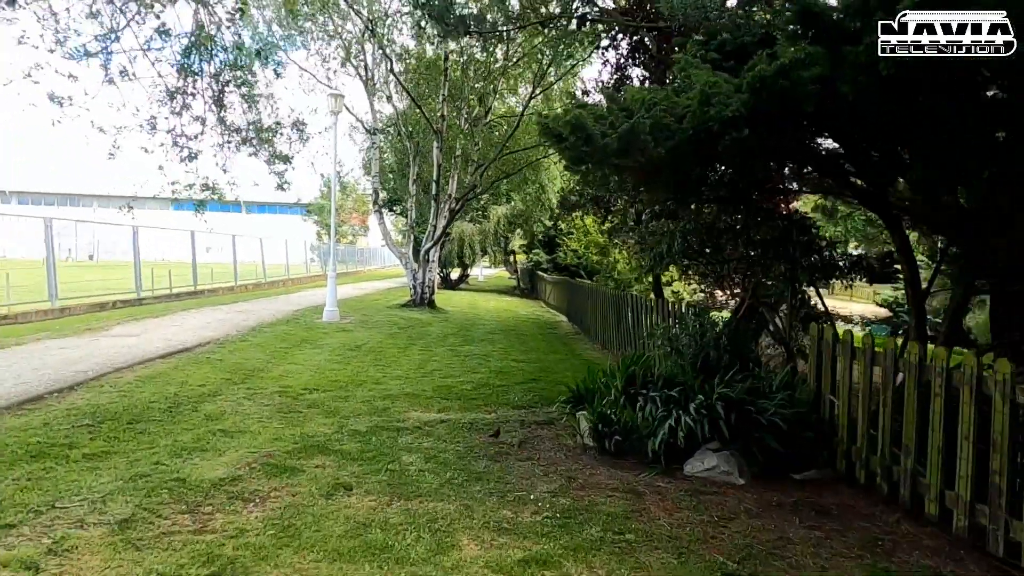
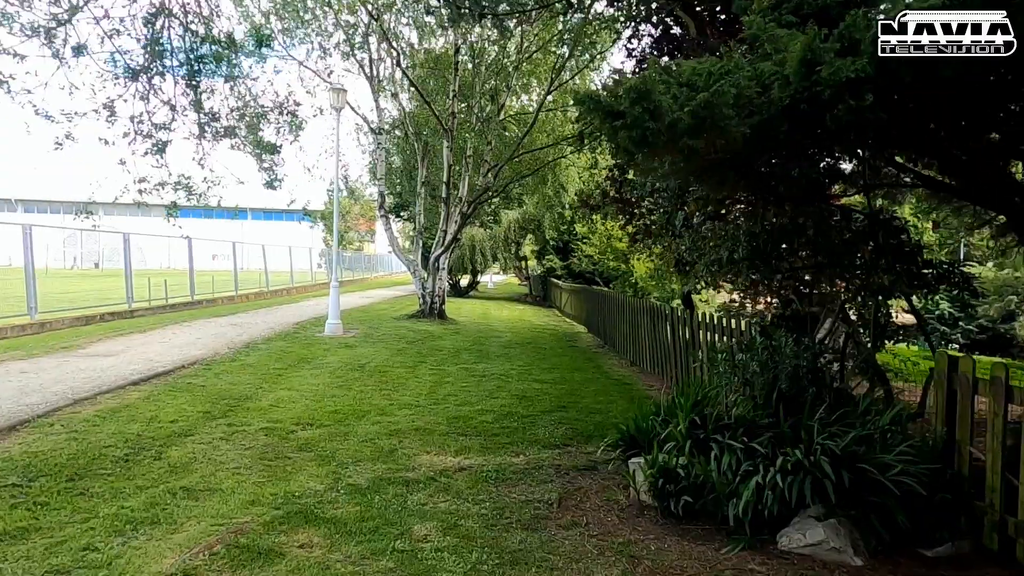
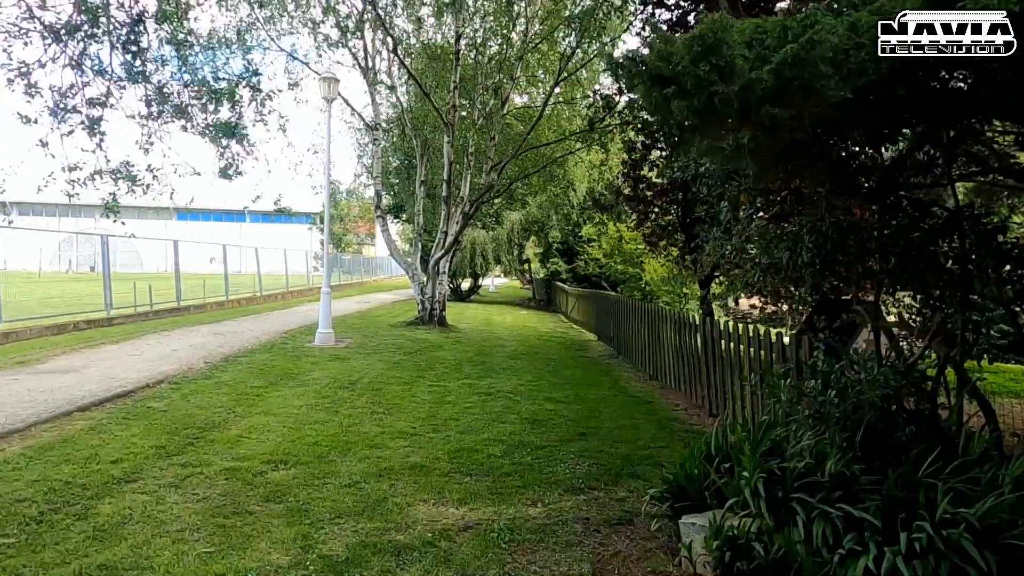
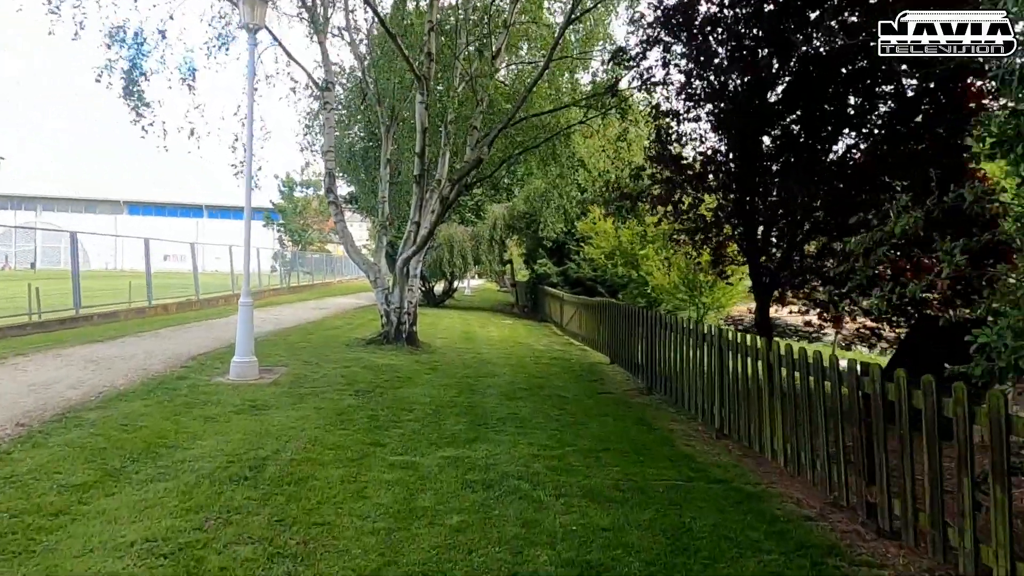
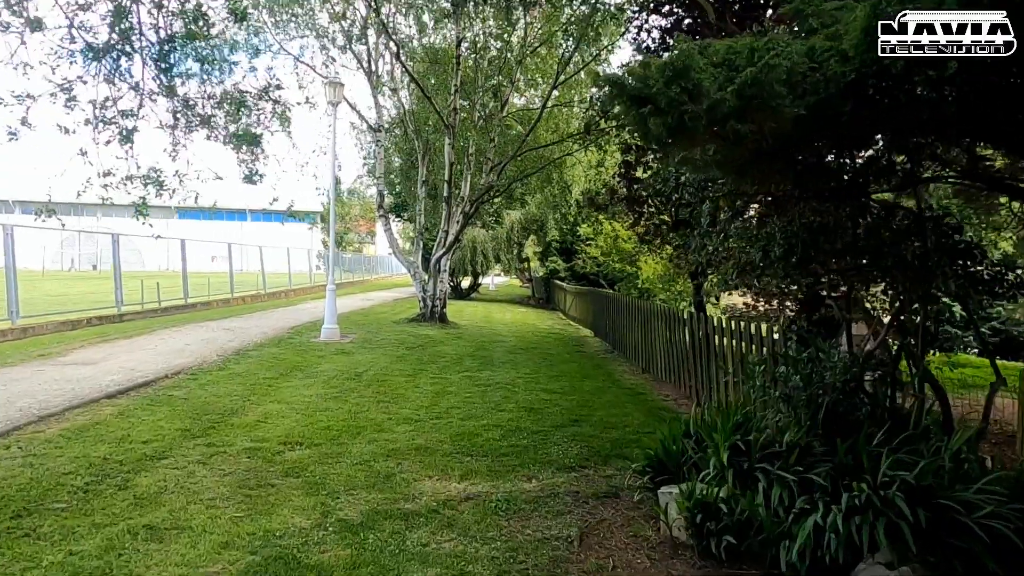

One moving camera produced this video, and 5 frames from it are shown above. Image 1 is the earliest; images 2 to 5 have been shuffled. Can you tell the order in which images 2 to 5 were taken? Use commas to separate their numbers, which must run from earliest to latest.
2, 5, 3, 4
